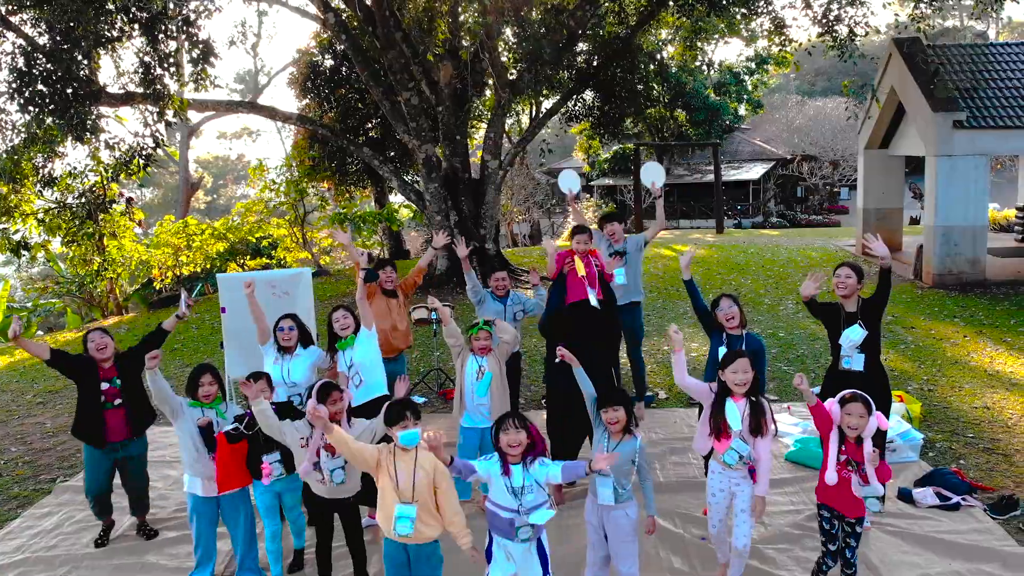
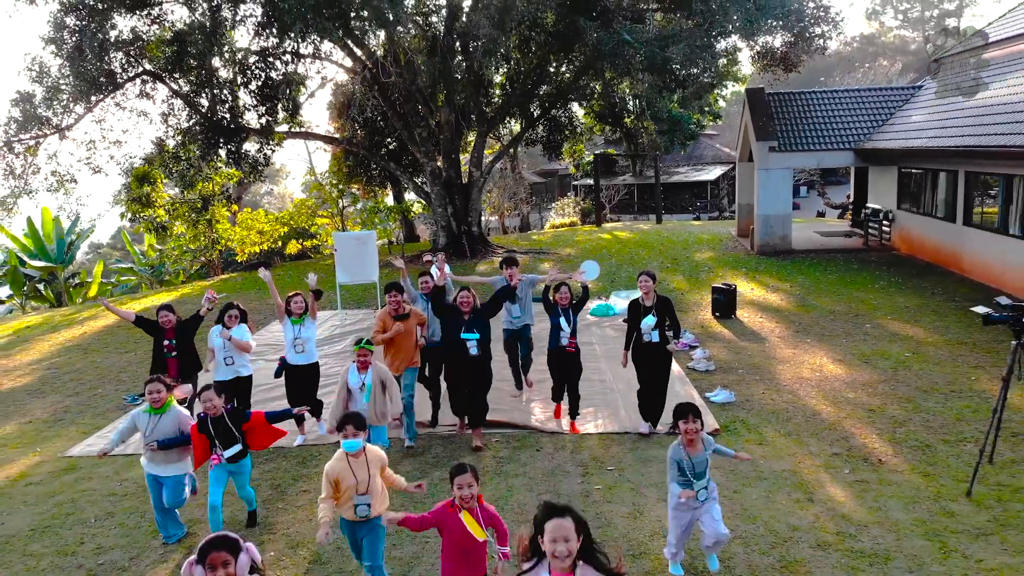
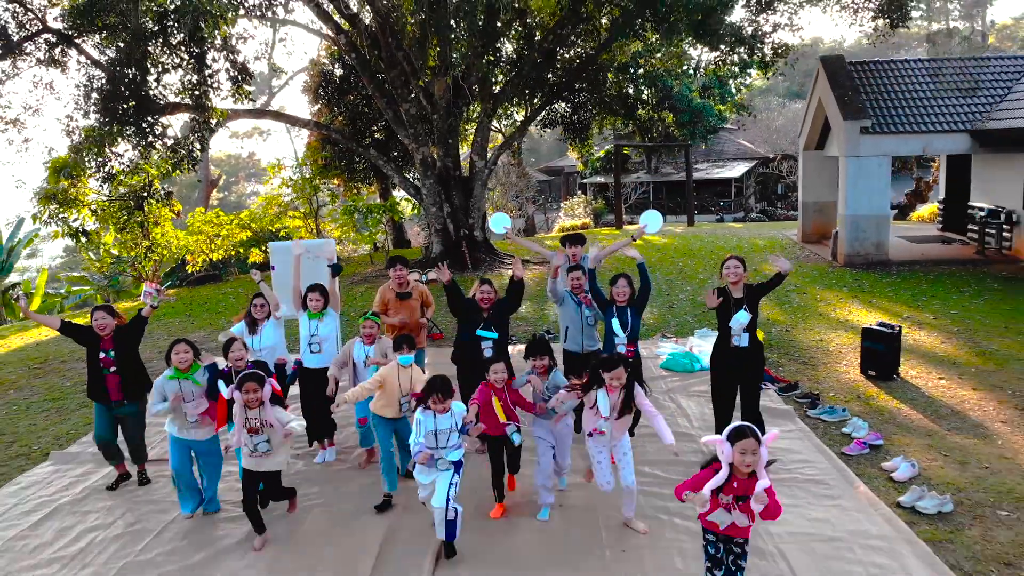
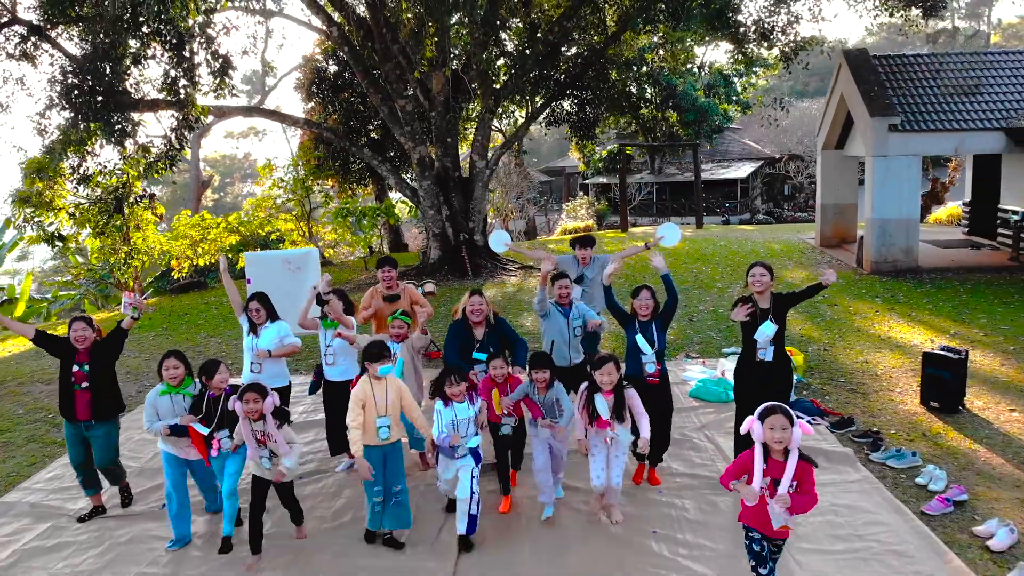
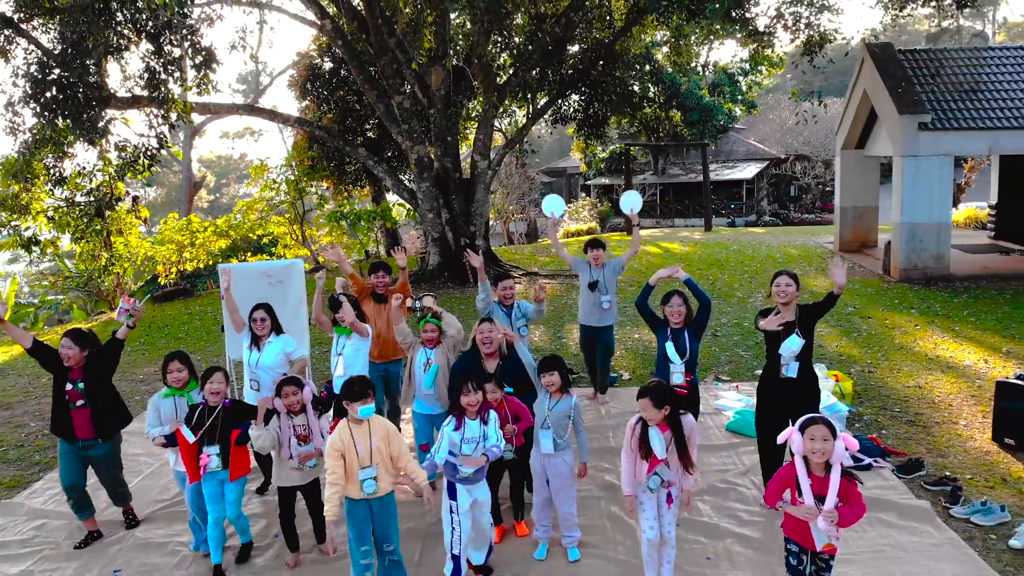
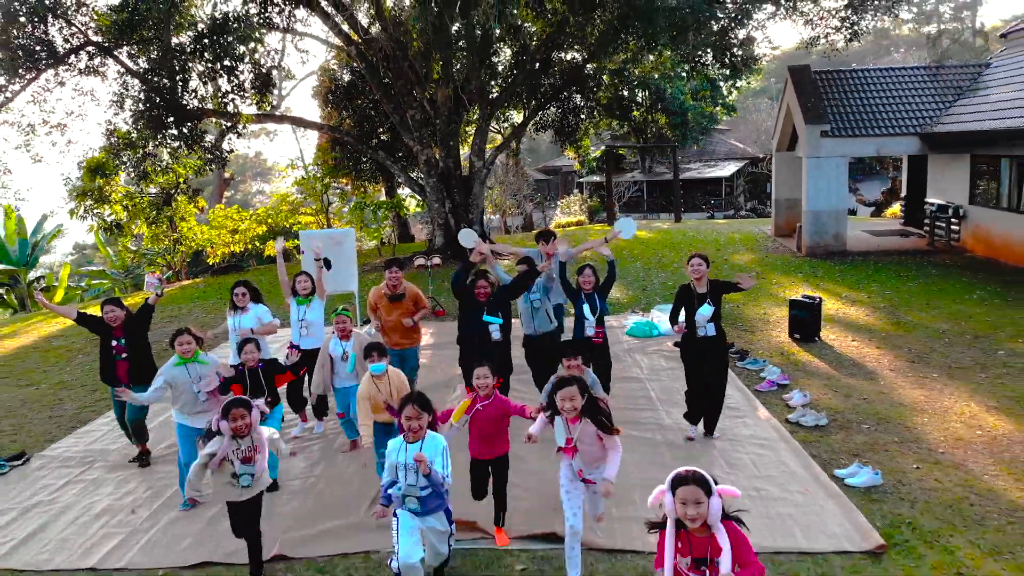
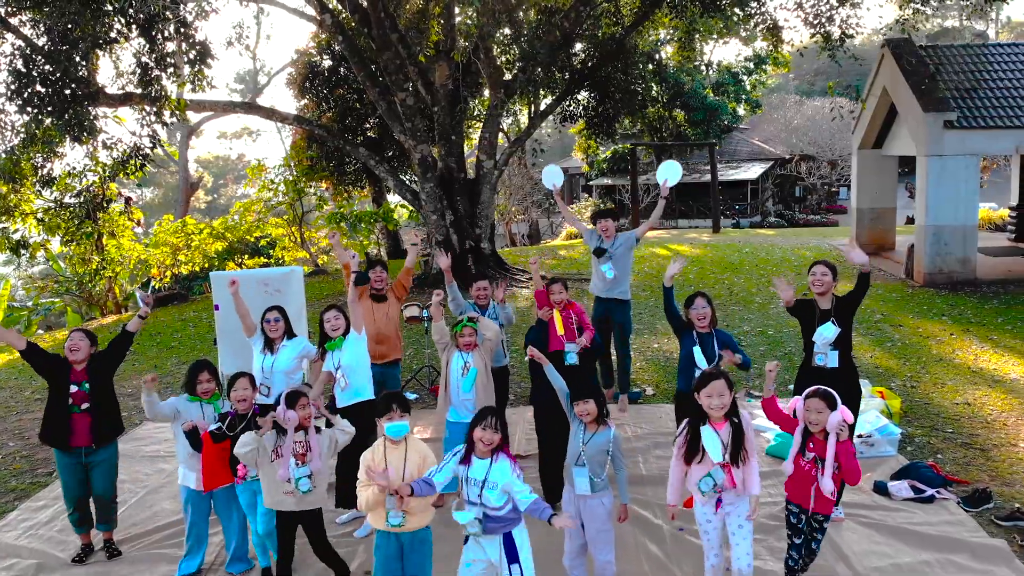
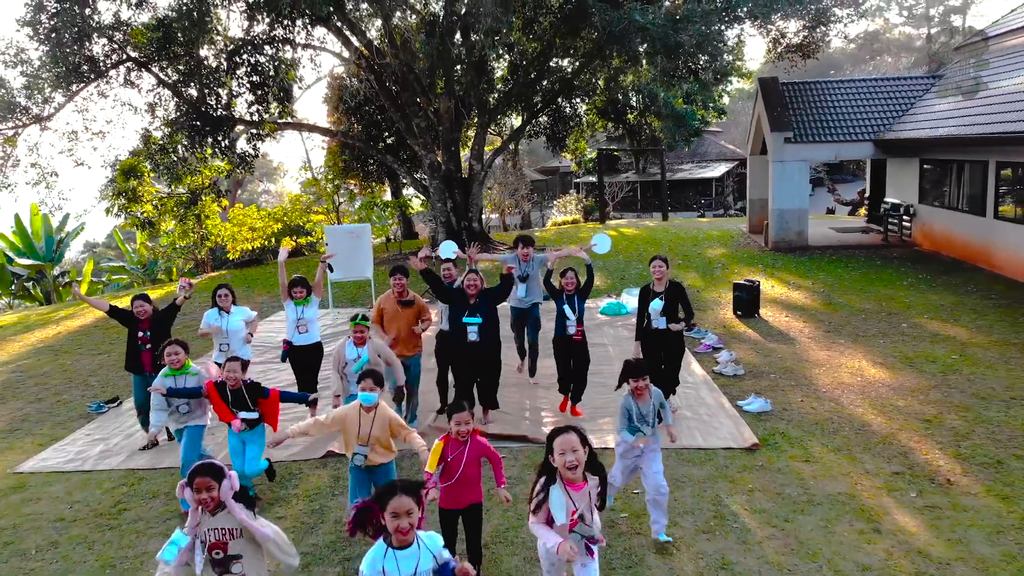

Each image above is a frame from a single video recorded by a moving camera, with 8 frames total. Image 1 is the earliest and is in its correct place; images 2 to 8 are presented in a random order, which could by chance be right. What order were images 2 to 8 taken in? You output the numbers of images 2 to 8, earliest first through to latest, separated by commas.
7, 5, 4, 3, 6, 8, 2
